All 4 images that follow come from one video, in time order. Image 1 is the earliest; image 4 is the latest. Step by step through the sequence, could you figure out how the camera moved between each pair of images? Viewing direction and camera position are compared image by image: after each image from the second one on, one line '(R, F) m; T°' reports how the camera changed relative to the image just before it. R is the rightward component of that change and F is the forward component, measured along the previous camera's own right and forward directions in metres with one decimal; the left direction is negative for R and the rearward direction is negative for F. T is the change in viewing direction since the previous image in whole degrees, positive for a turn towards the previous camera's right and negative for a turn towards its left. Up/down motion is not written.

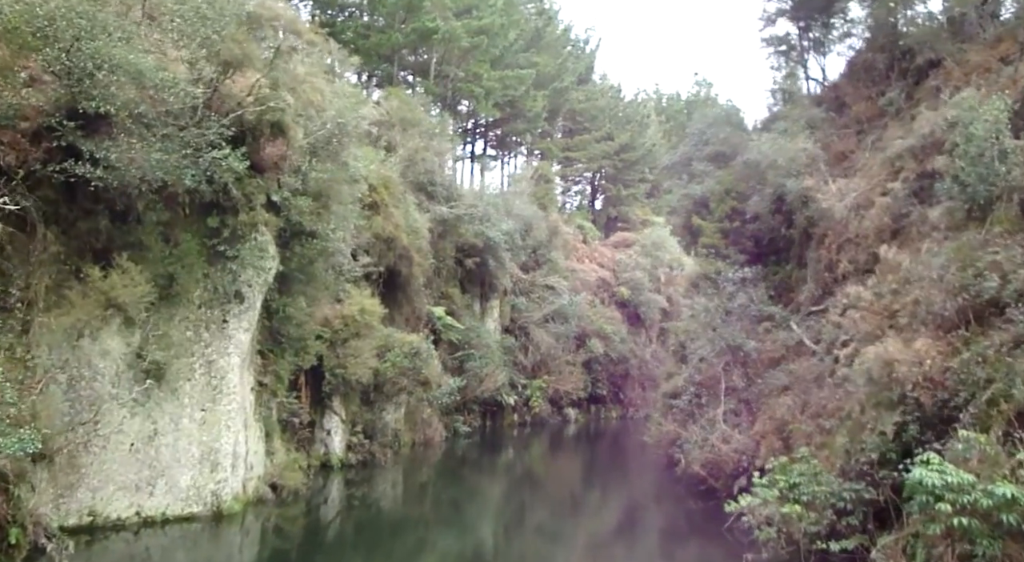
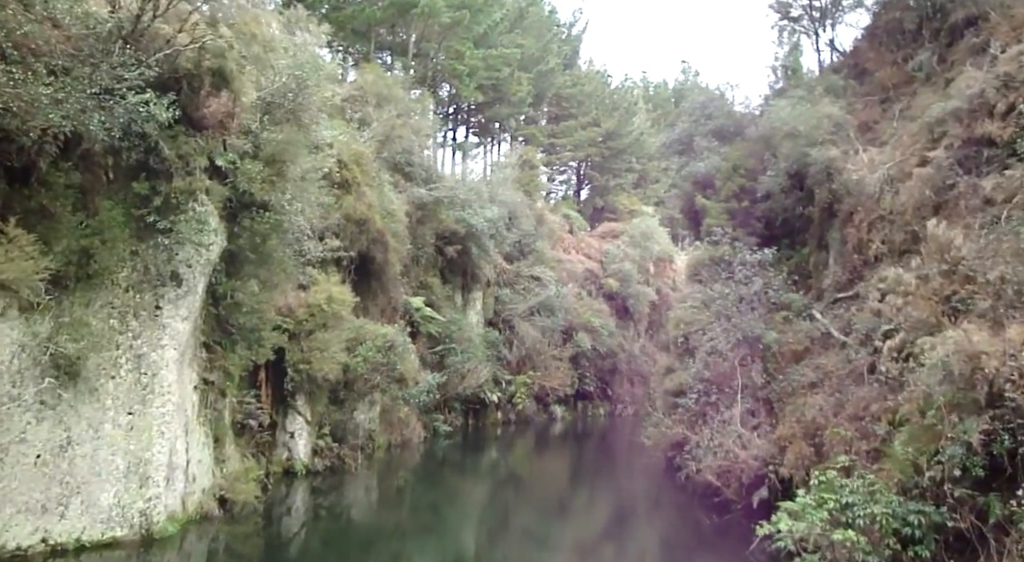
(-0.1, +1.7) m; +1°
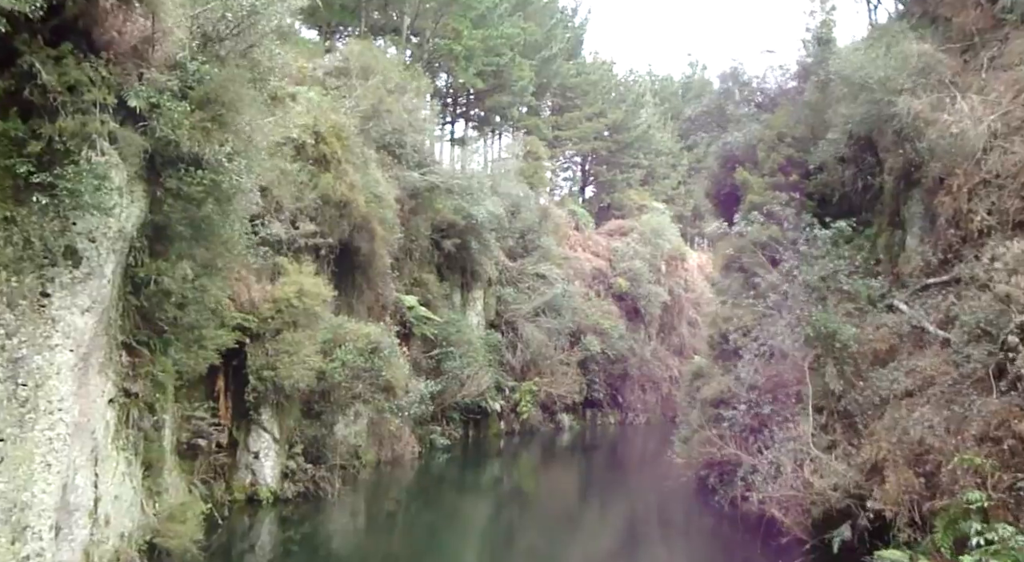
(-0.1, +2.4) m; 0°
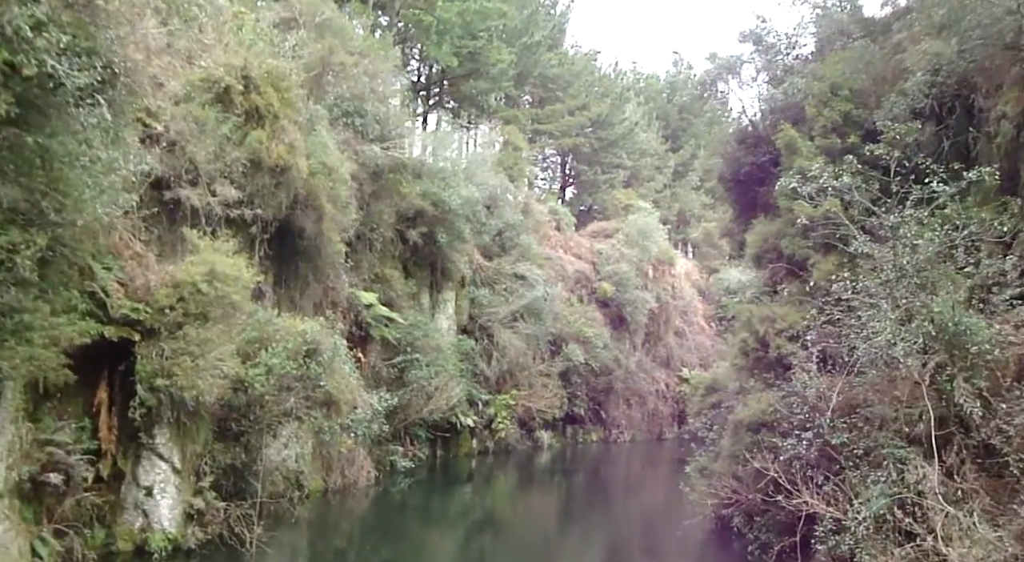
(-0.1, +3.0) m; +2°
